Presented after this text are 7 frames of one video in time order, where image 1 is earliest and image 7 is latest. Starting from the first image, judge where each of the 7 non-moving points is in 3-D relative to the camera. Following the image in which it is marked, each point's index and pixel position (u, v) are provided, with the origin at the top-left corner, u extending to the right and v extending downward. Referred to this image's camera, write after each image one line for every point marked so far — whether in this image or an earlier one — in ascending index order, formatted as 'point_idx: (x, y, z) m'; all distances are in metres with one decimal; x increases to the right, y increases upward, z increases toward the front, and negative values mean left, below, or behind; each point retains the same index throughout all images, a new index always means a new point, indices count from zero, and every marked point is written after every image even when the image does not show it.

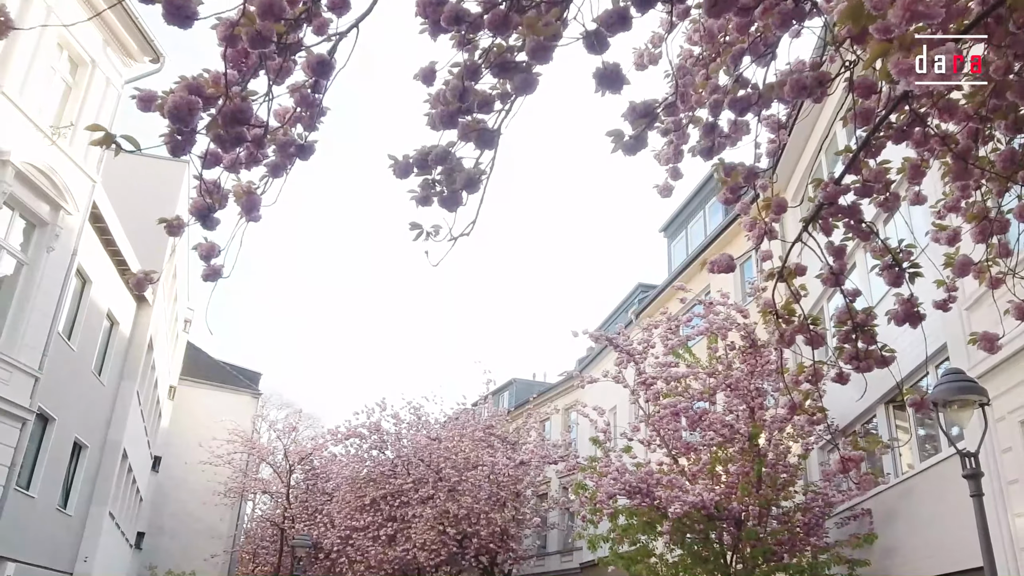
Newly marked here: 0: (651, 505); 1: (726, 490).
0: (+2.0, -3.2, +12.0) m
1: (+3.1, -2.9, +12.0) m
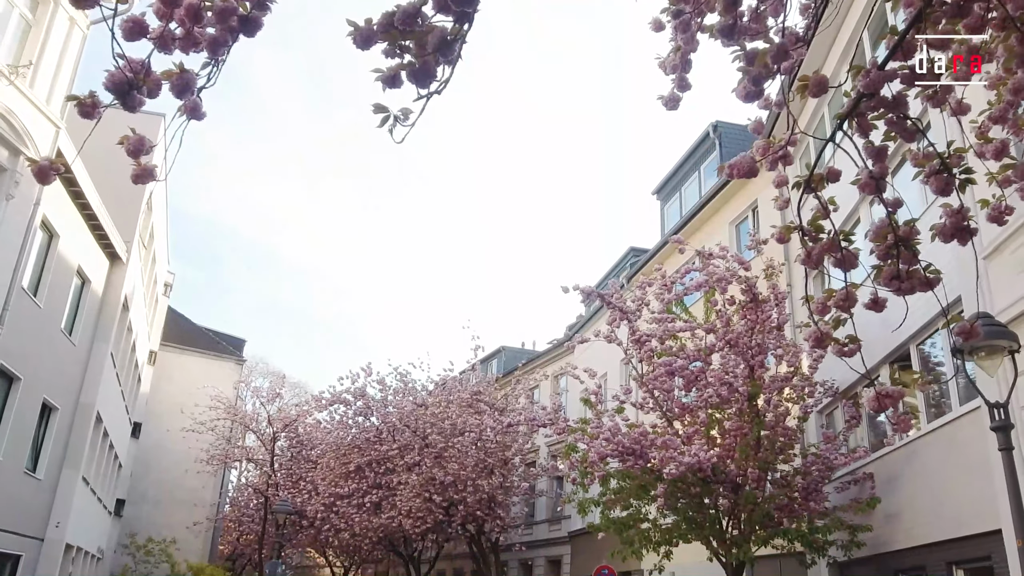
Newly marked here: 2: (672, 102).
0: (+1.8, -2.5, +11.5) m
1: (+2.9, -2.2, +11.4) m
2: (+1.0, +1.2, +5.2) m
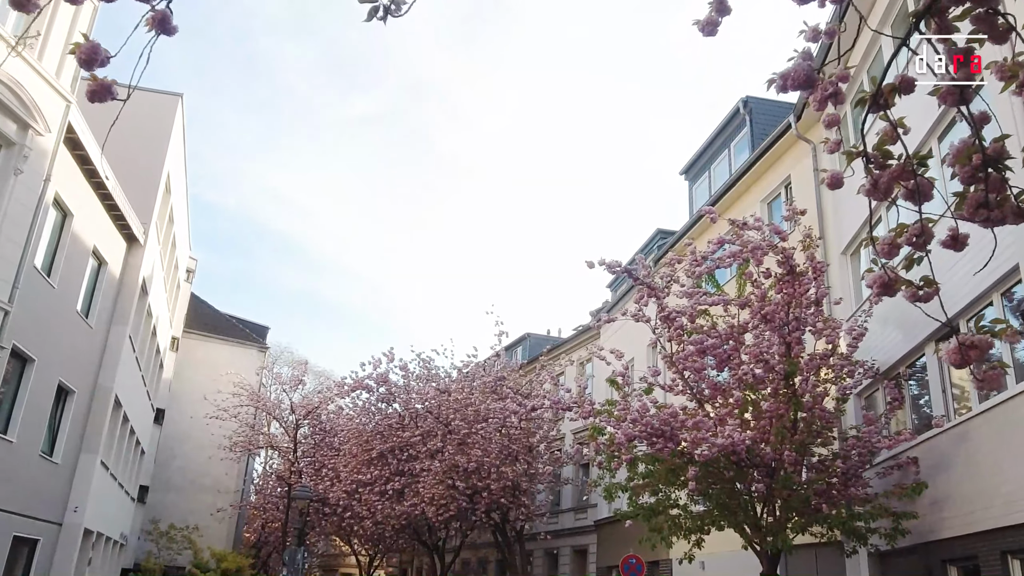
0: (+2.1, -2.2, +10.9) m
1: (+3.2, -1.9, +10.8) m
2: (+1.1, +1.5, +4.6) m
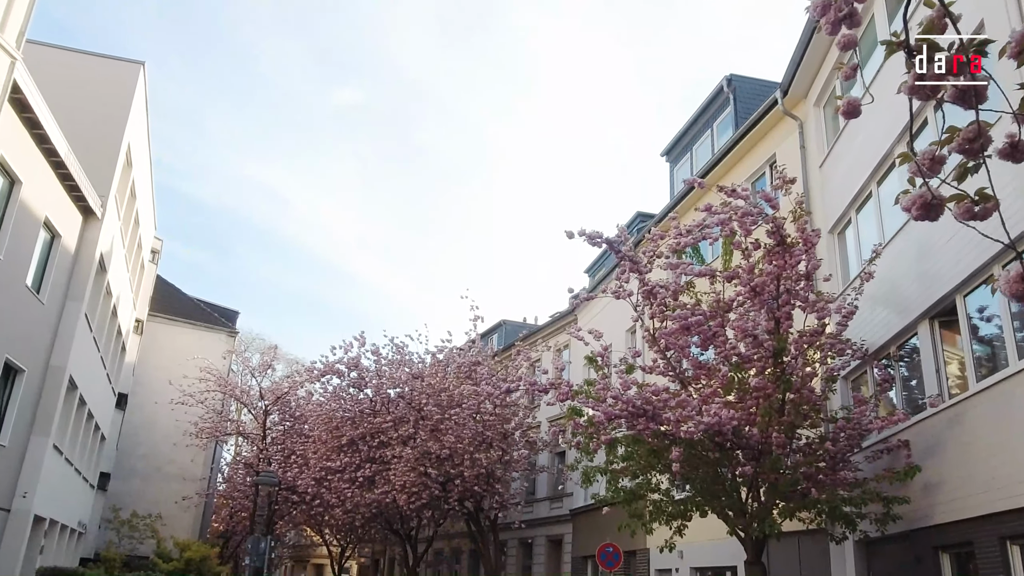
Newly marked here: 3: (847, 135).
0: (+1.8, -1.8, +10.3) m
1: (+2.9, -1.6, +10.3) m
2: (+1.0, +1.8, +4.0) m
3: (+5.7, +2.6, +14.0) m
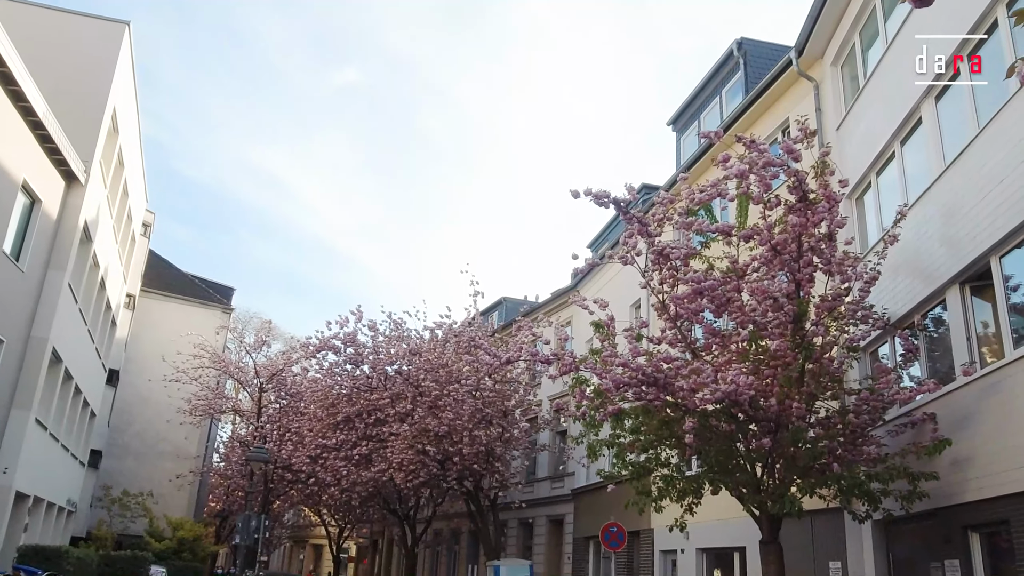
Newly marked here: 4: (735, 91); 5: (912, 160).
0: (+1.8, -1.4, +9.7) m
1: (+2.9, -1.1, +9.6) m
2: (+1.0, +2.1, +3.2) m
3: (+5.7, +3.1, +13.3) m
4: (+5.1, +4.5, +19.0) m
5: (+5.7, +1.8, +11.7) m
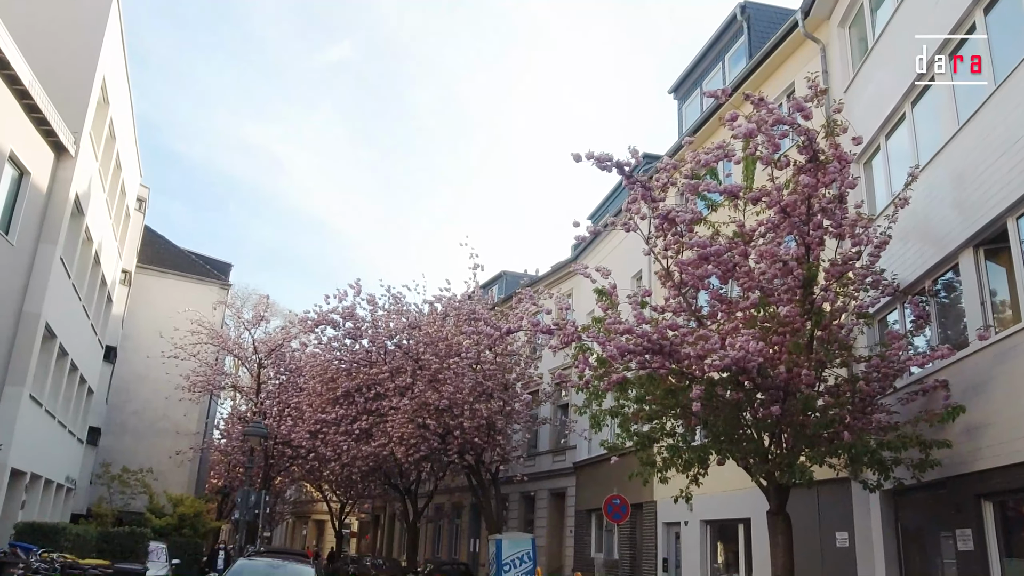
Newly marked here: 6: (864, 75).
0: (+1.8, -1.0, +9.4) m
1: (+2.9, -0.7, +9.4) m
2: (+1.0, +2.3, +2.9) m
3: (+5.7, +3.6, +12.9) m
4: (+5.1, +5.2, +18.5) m
5: (+5.7, +2.3, +11.4) m
6: (+5.7, +3.4, +13.3) m
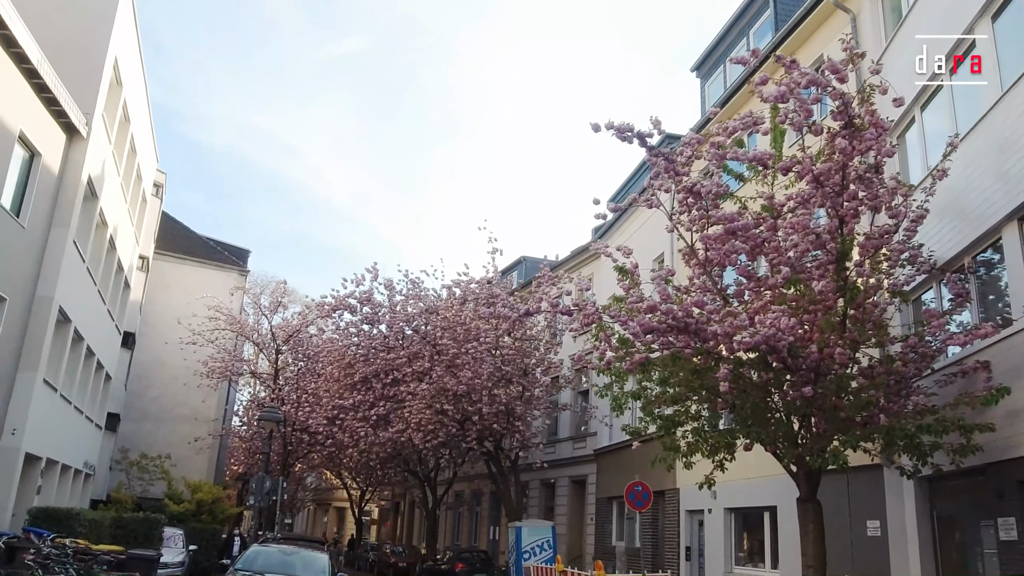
0: (+2.0, -0.7, +9.0) m
1: (+3.1, -0.4, +8.9) m
2: (+1.0, +2.5, +2.4) m
3: (+5.9, +3.9, +12.3) m
4: (+5.5, +5.6, +17.9) m
5: (+5.9, +2.6, +10.8) m
6: (+5.9, +3.7, +12.7) m
